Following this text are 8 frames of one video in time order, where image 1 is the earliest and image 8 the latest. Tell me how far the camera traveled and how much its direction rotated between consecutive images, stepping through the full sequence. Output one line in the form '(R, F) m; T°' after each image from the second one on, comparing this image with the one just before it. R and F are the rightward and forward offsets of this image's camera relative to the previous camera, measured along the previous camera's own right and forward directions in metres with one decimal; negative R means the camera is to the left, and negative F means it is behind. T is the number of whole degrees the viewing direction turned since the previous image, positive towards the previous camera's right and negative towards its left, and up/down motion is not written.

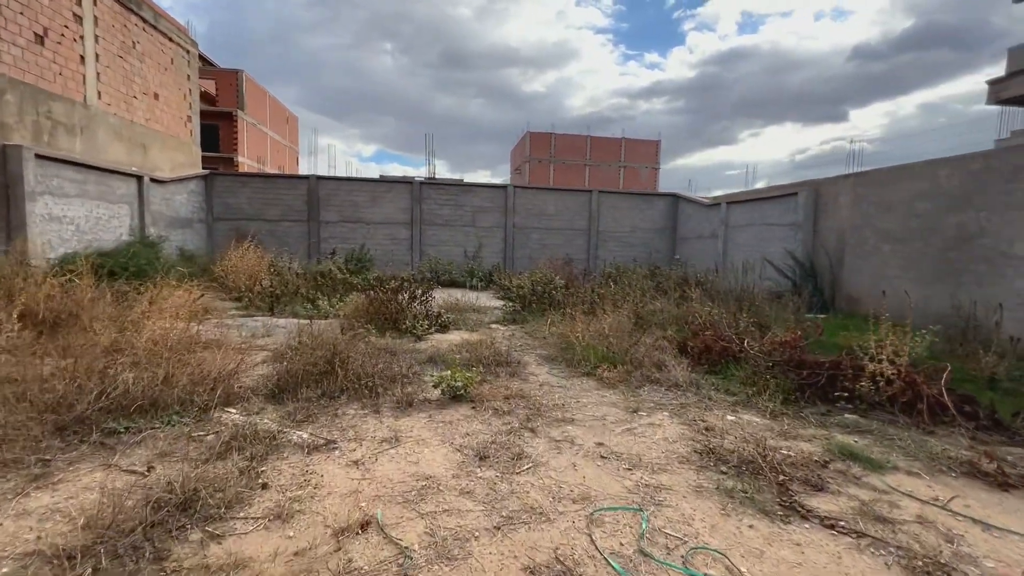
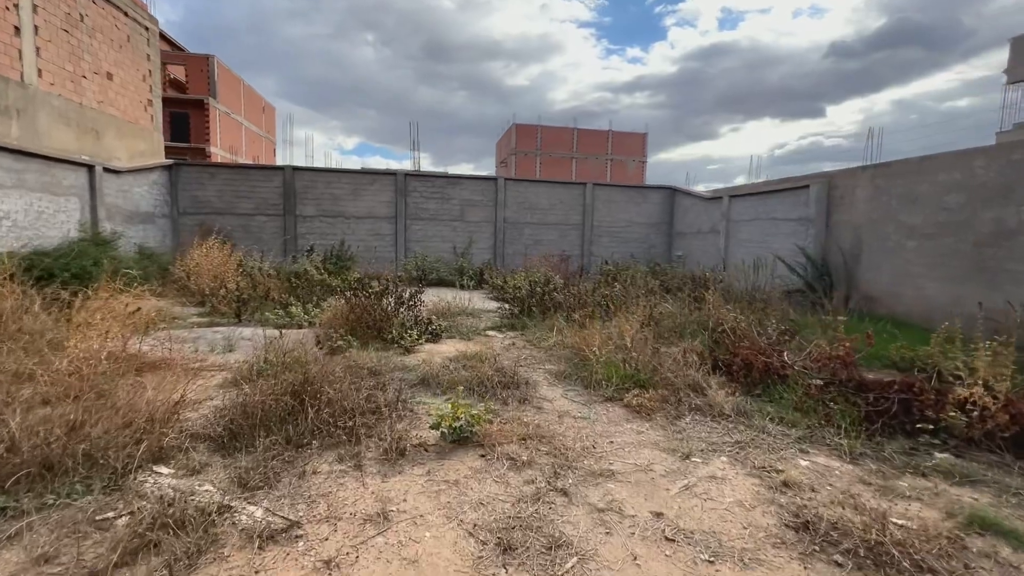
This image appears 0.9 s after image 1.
(-0.1, +0.6) m; +2°
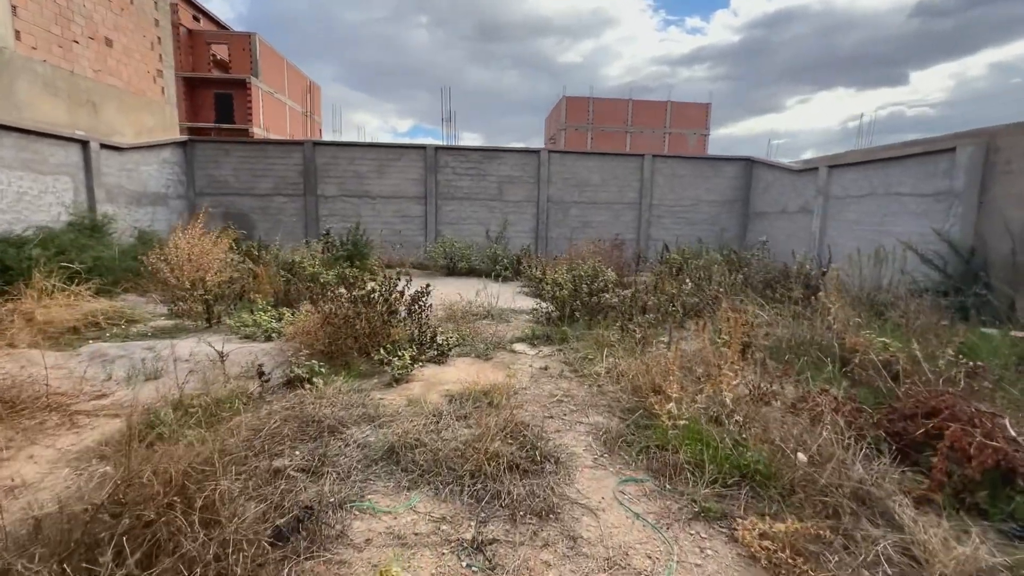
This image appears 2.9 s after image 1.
(+0.1, +1.2) m; -6°
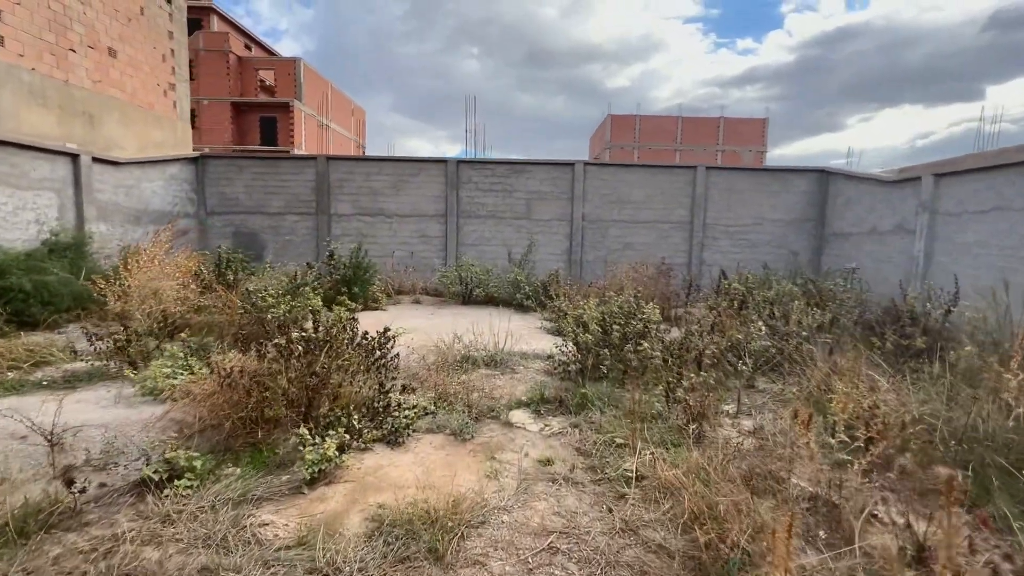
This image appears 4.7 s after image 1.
(+0.3, +1.0) m; -5°
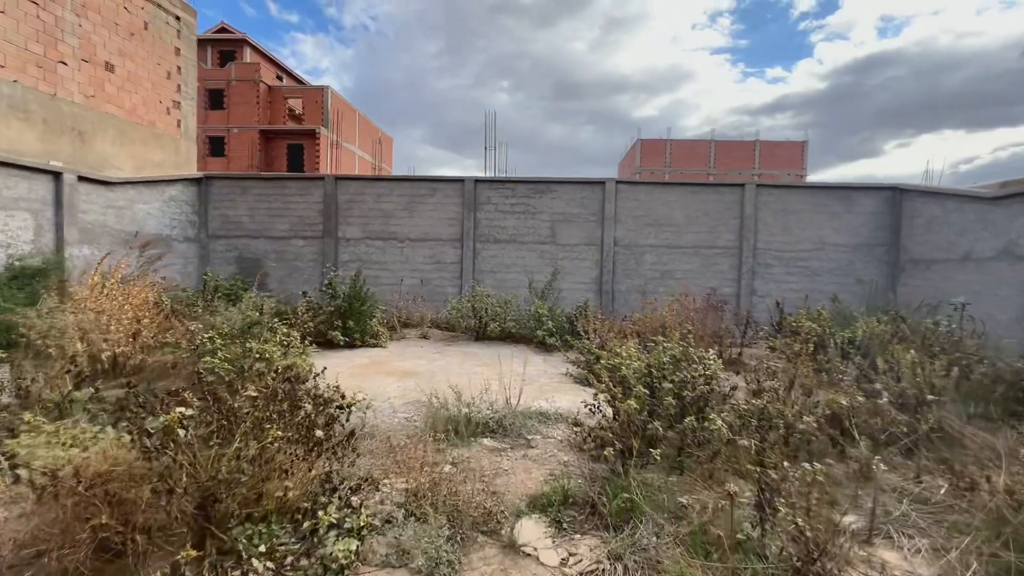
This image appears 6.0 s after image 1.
(+0.1, +0.8) m; -3°
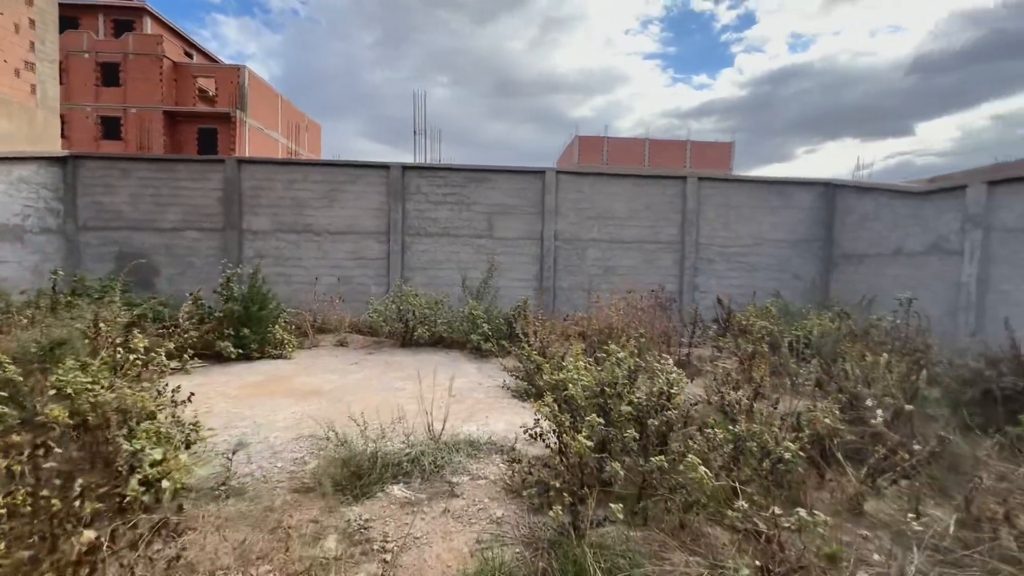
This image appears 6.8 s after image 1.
(+0.1, +0.6) m; +7°
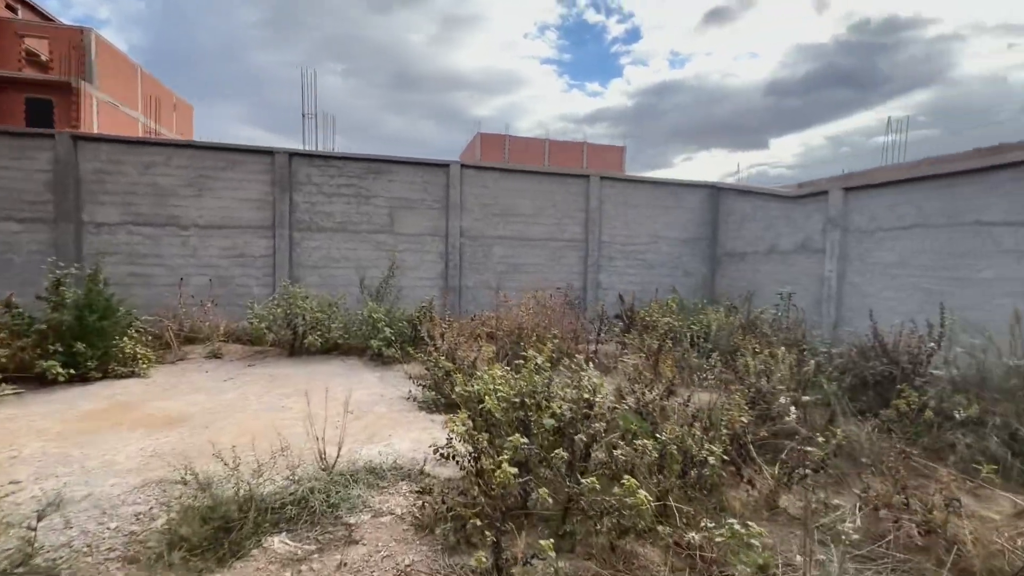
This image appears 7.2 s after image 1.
(0.0, +0.2) m; +12°
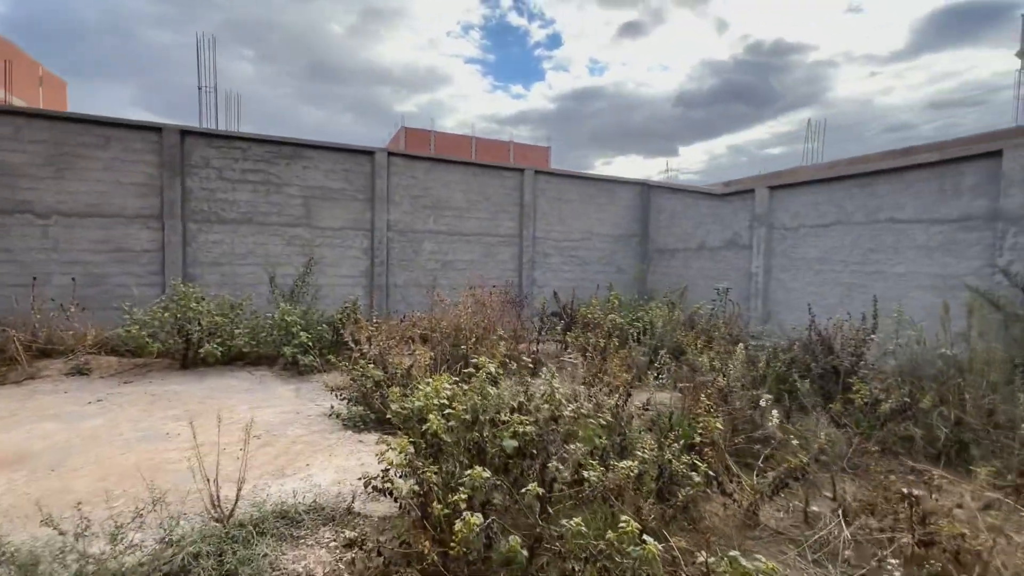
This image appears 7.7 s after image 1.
(-0.1, +0.3) m; +9°
